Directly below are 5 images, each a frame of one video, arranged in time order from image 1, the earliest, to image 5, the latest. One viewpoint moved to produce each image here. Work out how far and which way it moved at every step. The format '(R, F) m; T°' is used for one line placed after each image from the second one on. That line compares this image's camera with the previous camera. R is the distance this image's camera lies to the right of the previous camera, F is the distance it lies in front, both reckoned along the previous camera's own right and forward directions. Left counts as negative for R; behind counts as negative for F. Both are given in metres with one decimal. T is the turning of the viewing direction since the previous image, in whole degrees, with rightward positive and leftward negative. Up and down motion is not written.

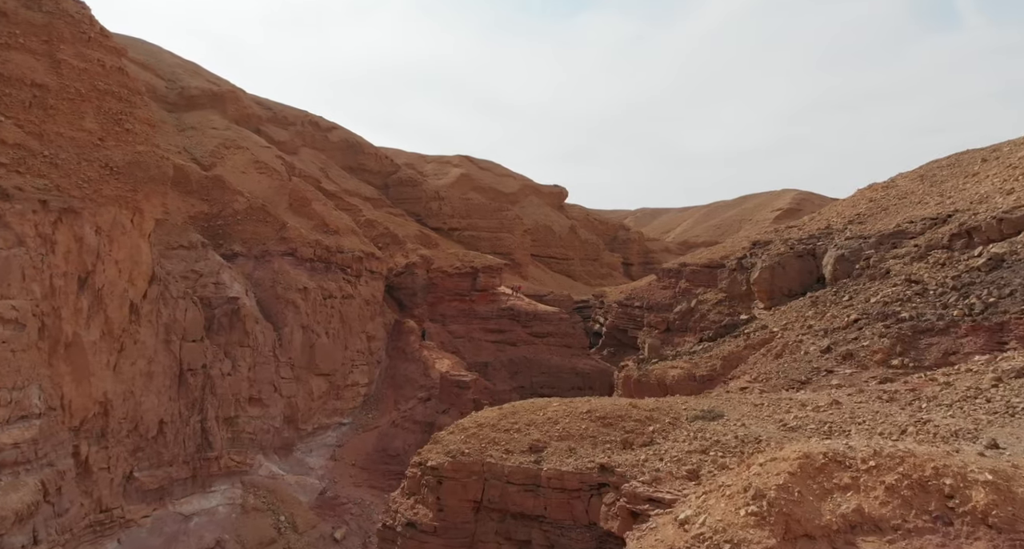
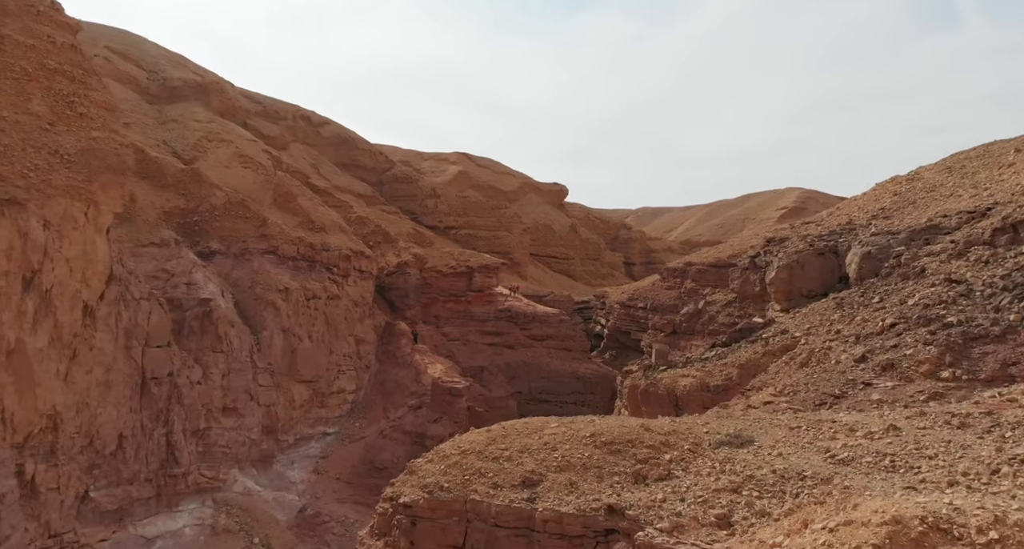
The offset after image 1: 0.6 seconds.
(+0.1, +1.2) m; 0°
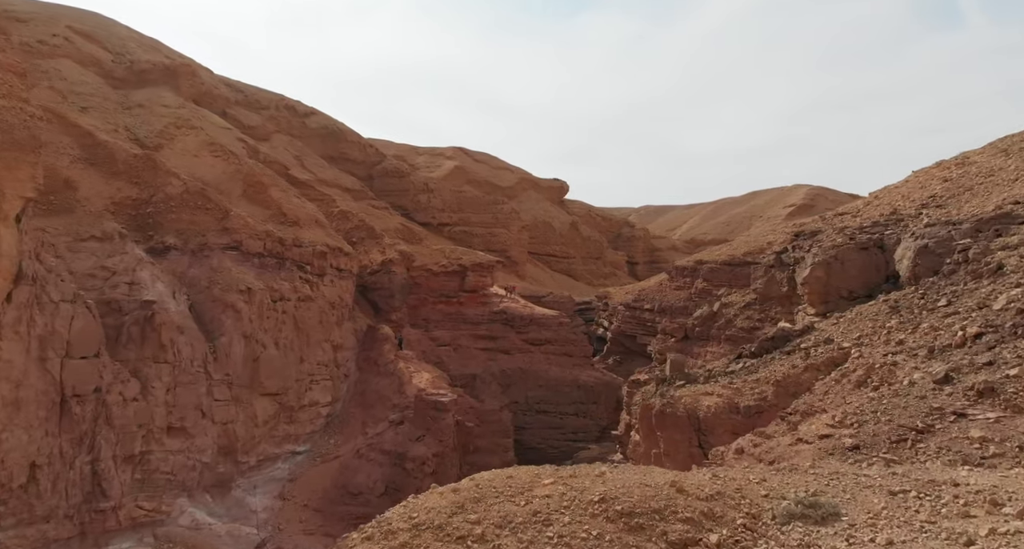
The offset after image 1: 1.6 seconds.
(+0.1, +2.1) m; 0°
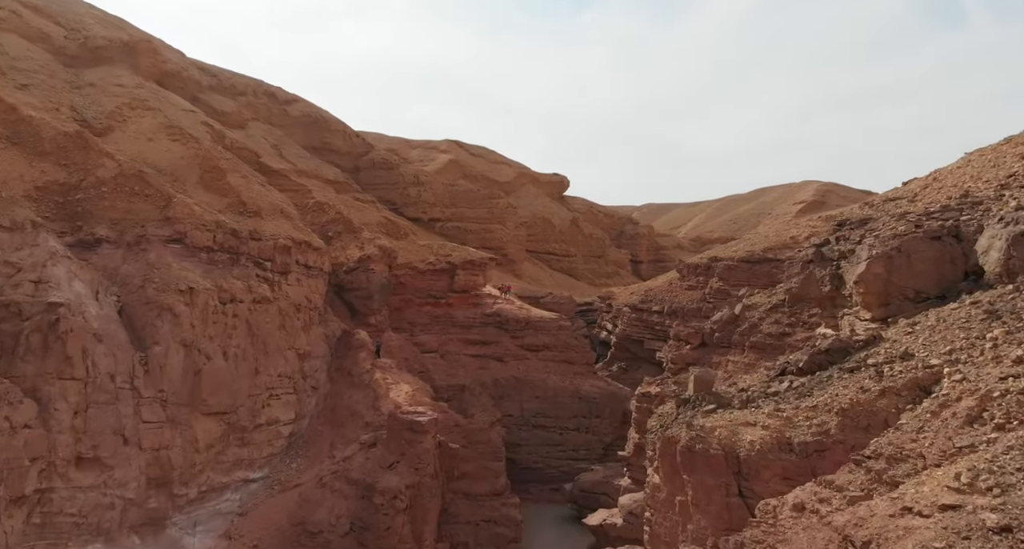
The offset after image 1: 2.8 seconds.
(+0.2, +2.4) m; 0°
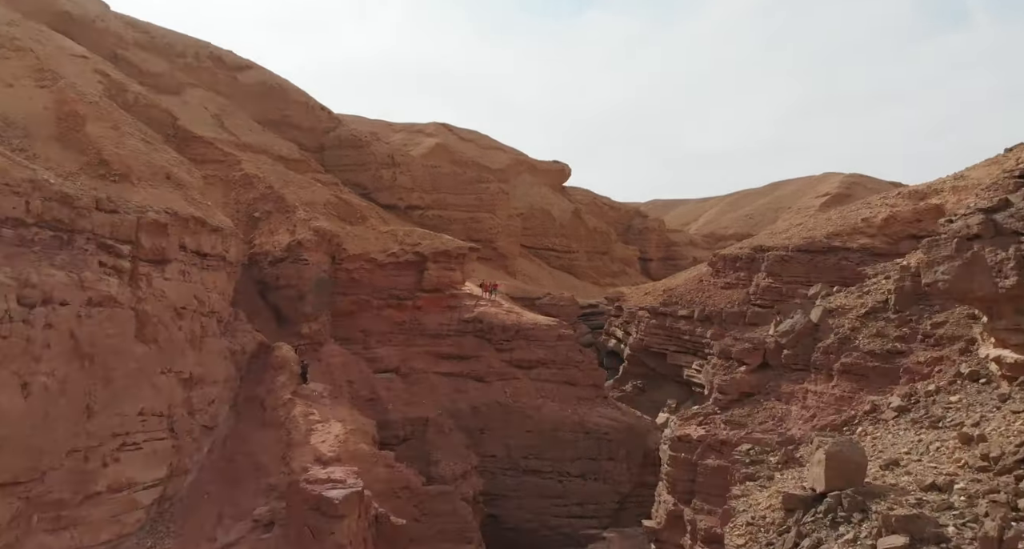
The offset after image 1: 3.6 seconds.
(+0.3, +4.9) m; 0°
